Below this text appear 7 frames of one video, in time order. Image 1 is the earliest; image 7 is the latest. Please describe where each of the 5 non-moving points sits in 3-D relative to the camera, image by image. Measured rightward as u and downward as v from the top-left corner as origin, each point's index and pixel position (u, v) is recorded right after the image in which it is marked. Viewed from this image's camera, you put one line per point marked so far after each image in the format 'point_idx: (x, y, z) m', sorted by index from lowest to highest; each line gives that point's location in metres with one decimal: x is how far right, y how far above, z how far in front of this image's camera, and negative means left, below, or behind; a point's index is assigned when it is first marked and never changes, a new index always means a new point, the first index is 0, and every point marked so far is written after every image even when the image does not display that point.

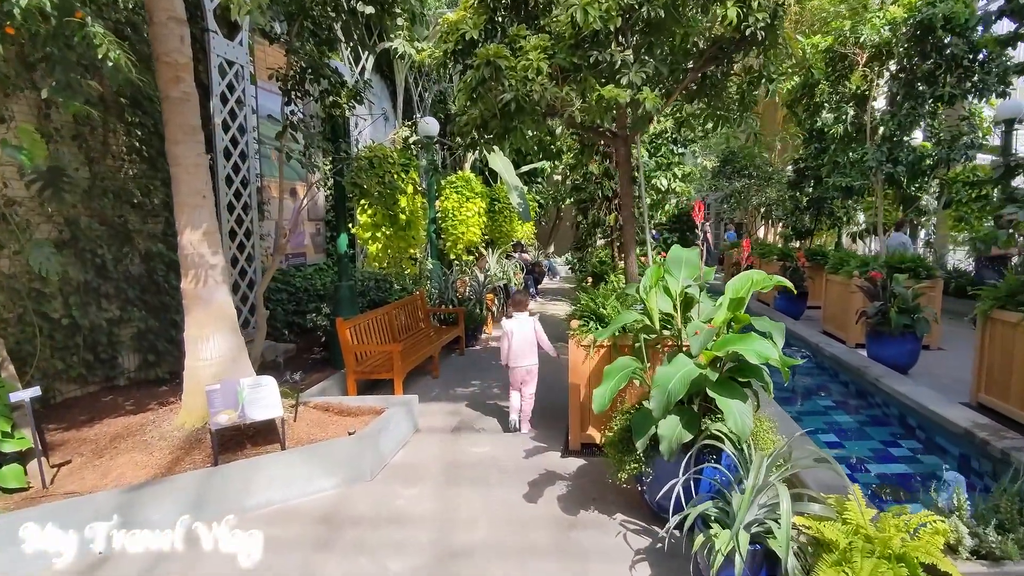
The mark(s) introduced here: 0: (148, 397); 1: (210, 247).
0: (-2.5, -0.8, +4.4) m
1: (-1.6, +0.2, +3.4) m
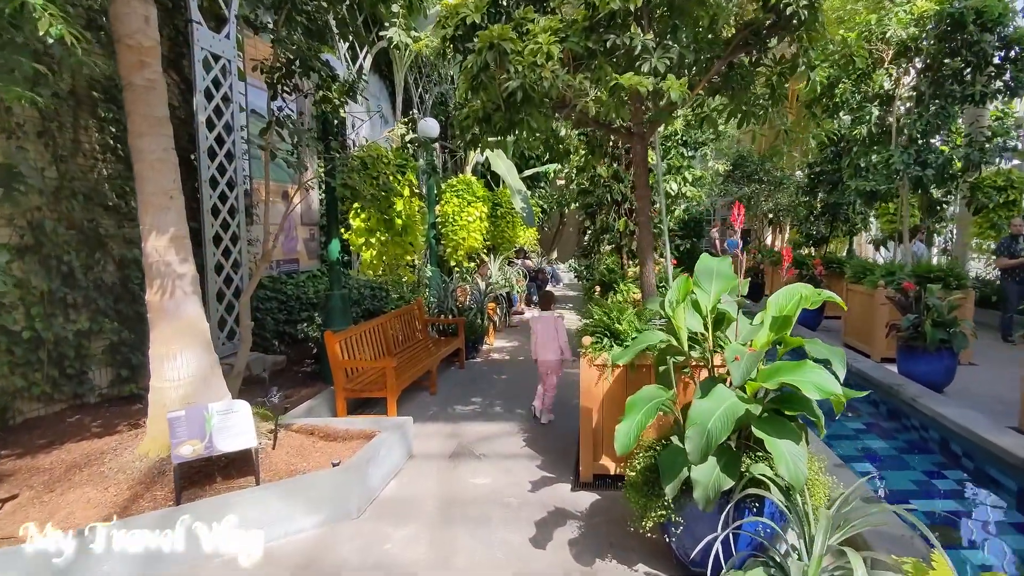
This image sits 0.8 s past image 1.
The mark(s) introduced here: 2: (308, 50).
0: (-2.5, -0.8, +4.0) m
1: (-1.6, +0.2, +3.0) m
2: (-1.4, +1.6, +4.3) m
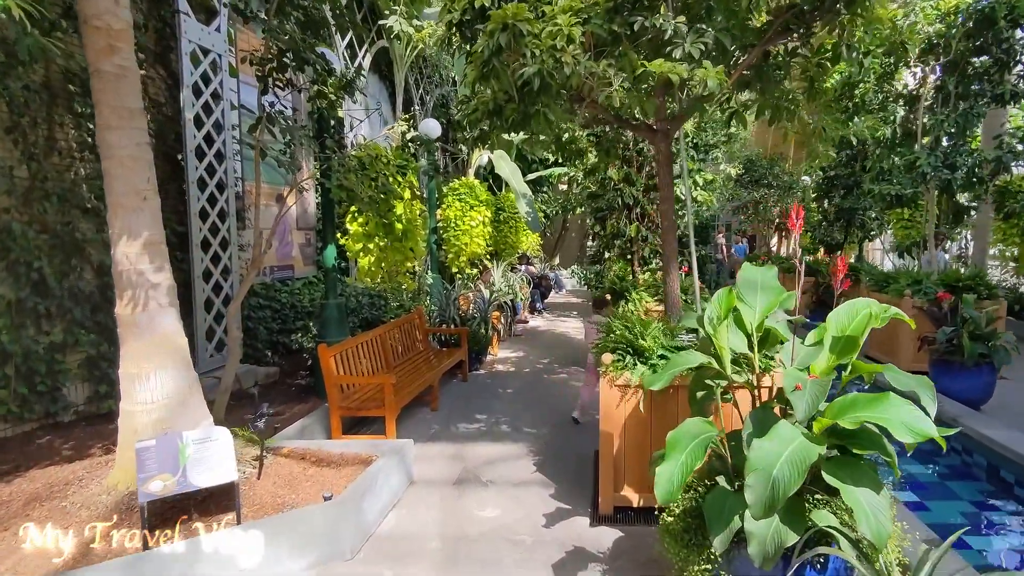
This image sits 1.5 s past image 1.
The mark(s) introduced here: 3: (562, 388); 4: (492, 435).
0: (-2.5, -0.9, +3.7) m
1: (-1.5, +0.1, +2.7) m
2: (-1.3, +1.6, +4.0) m
3: (+0.4, -0.9, +5.4) m
4: (-0.1, -1.0, +4.2) m
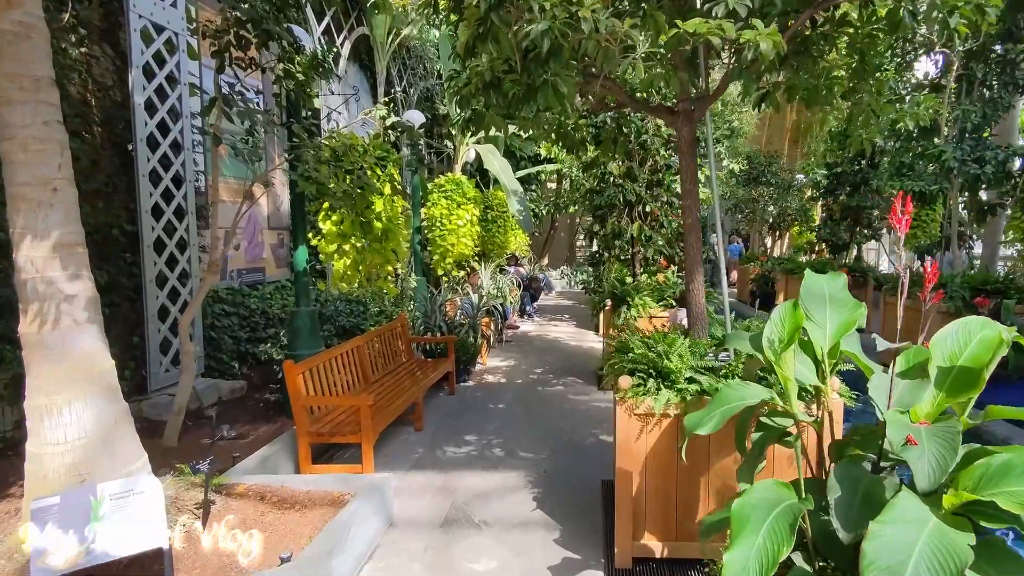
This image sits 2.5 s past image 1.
0: (-2.5, -0.9, +3.2) m
1: (-1.5, +0.1, +2.2) m
2: (-1.4, +1.5, +3.5) m
3: (+0.4, -0.9, +4.9) m
4: (-0.2, -1.0, +3.7) m
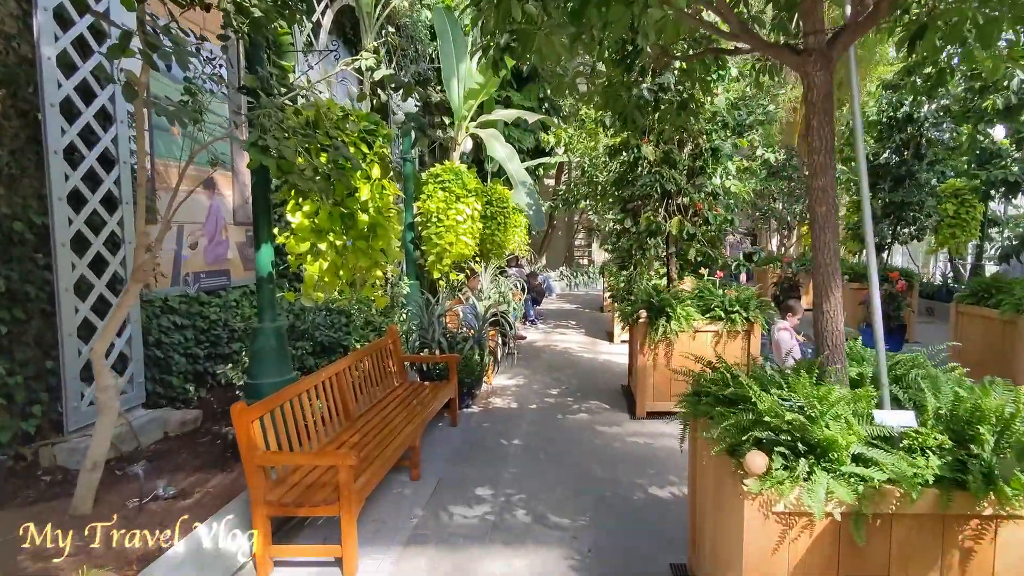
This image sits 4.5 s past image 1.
0: (-2.3, -1.0, +2.2) m
1: (-1.4, 0.0, +1.2) m
2: (-1.2, +1.5, +2.5) m
3: (+0.5, -1.0, +4.0) m
4: (0.0, -1.1, +2.8) m
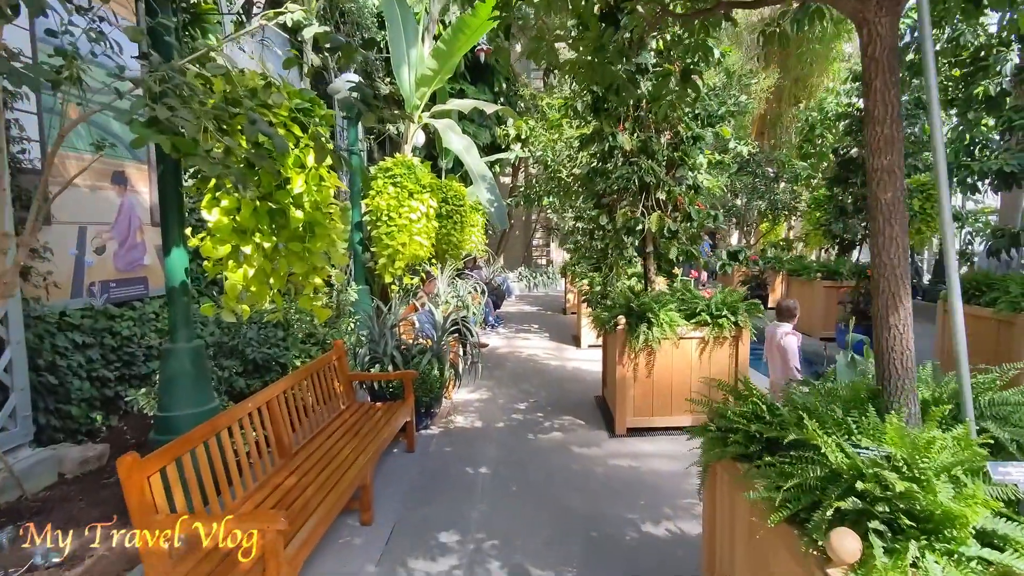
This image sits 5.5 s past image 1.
0: (-2.4, -1.0, +1.5) m
1: (-1.4, 0.0, +0.6) m
2: (-1.3, +1.4, +2.0) m
3: (+0.3, -1.0, +3.6) m
4: (-0.1, -1.1, +2.3) m
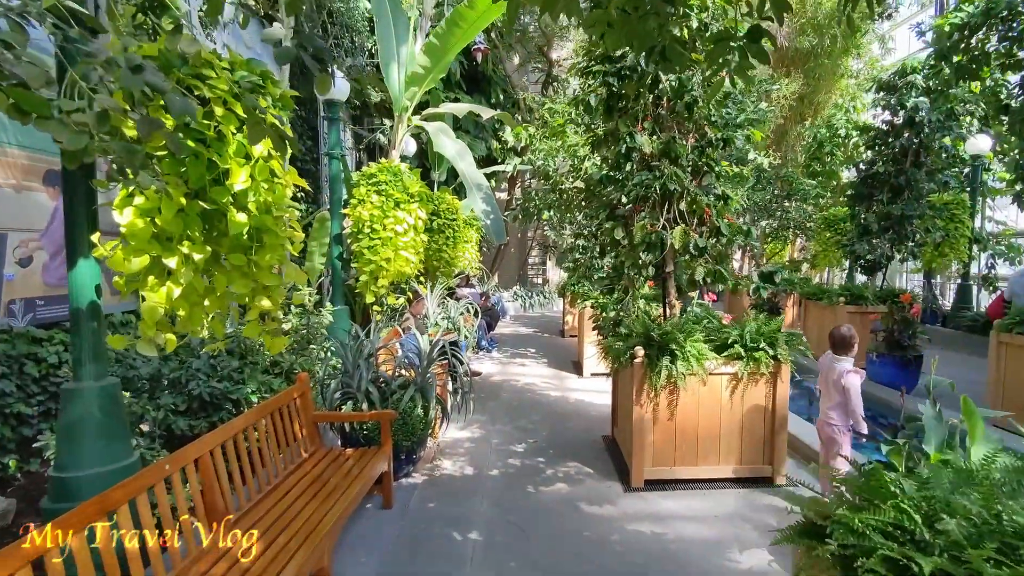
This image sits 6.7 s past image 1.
0: (-2.4, -1.1, +0.9) m
1: (-1.3, -0.1, 0.0) m
2: (-1.3, +1.4, +1.4) m
3: (+0.3, -1.1, +2.9) m
4: (-0.1, -1.2, +1.7) m
